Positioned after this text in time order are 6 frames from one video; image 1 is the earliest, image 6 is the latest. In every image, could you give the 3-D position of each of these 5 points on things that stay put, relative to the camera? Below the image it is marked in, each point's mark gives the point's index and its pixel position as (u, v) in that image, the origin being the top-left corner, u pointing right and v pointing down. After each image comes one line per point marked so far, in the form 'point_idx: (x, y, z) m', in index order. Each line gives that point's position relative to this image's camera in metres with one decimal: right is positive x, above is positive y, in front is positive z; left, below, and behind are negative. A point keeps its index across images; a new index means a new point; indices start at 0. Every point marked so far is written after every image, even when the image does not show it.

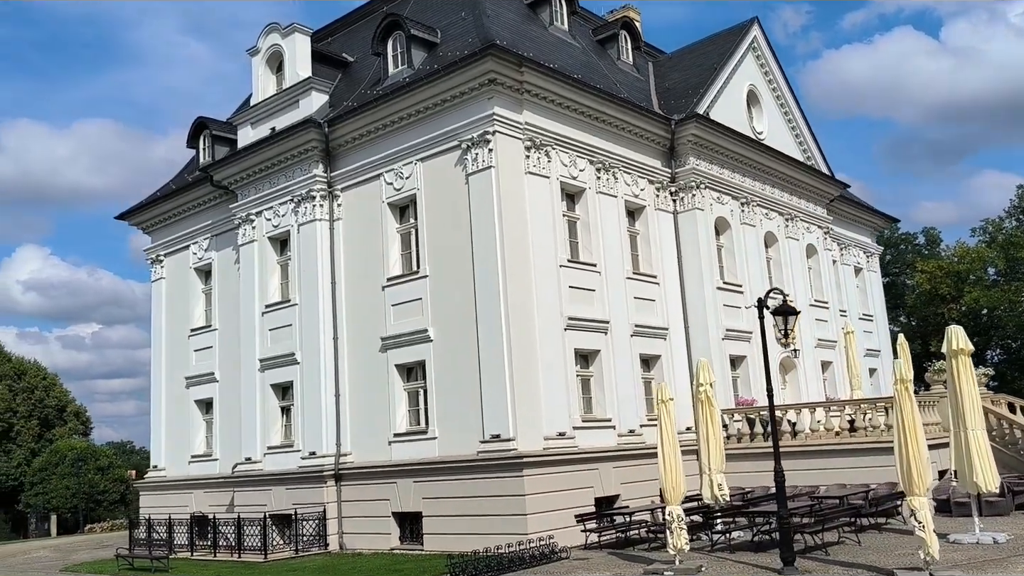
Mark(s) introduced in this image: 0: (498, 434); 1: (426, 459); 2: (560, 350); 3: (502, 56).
0: (-0.3, -3.0, +18.6) m
1: (-1.9, -3.8, +19.9) m
2: (+1.1, -1.4, +20.0) m
3: (-0.2, +5.0, +19.4) m
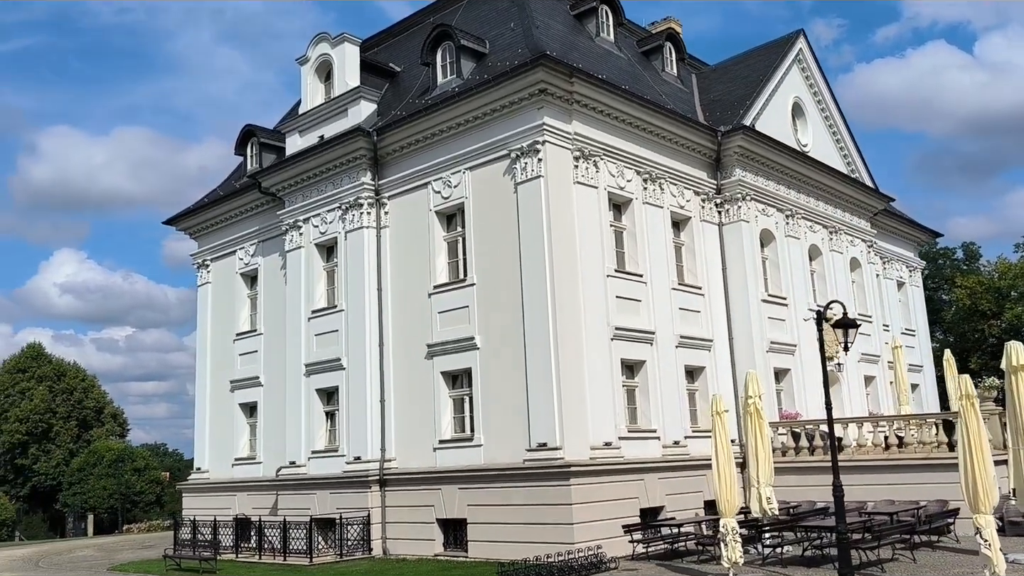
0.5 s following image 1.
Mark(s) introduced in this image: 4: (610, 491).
0: (+0.7, -3.2, +18.7) m
1: (-0.9, -3.9, +20.0) m
2: (+2.1, -1.6, +20.0) m
3: (+0.9, +4.8, +19.5) m
4: (+2.0, -4.3, +18.9) m
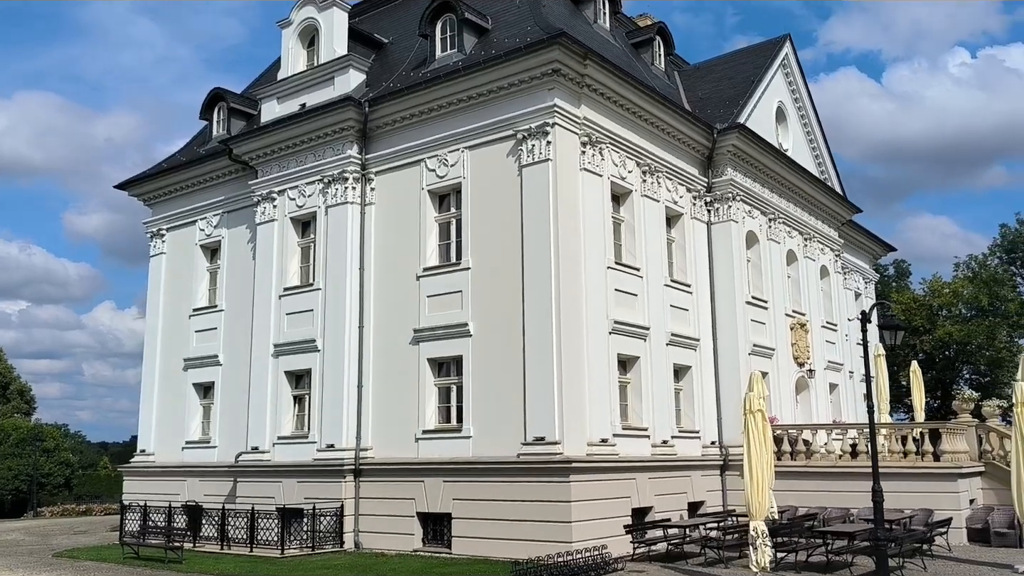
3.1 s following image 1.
0: (+0.6, -2.9, +17.9) m
1: (-1.1, -3.6, +19.1) m
2: (+2.0, -1.4, +19.4) m
3: (+1.2, +5.0, +18.7) m
4: (+1.9, -4.1, +18.3) m
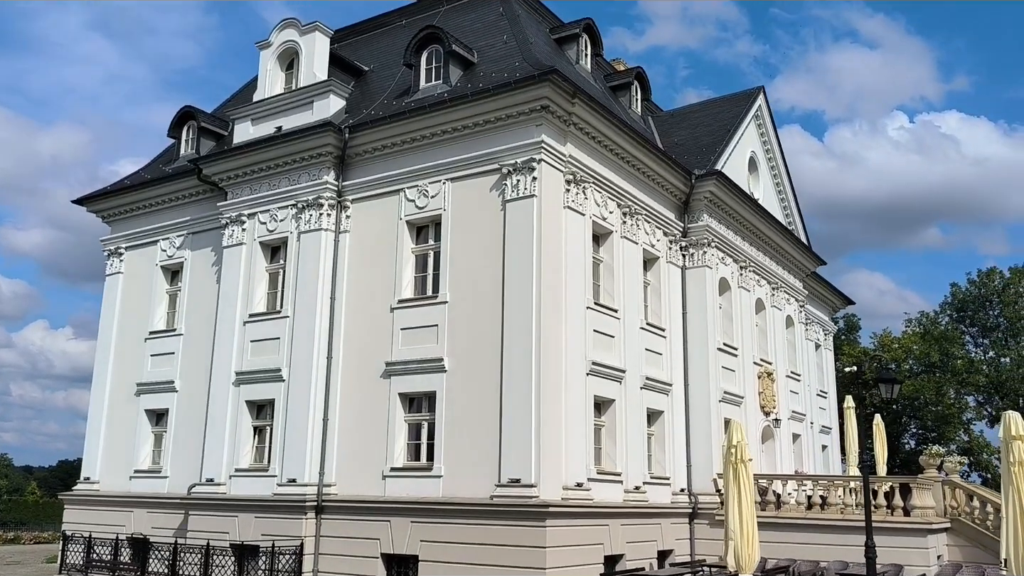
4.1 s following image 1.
0: (+0.1, -3.7, +17.4) m
1: (-1.7, -4.3, +18.4) m
2: (+1.5, -2.3, +19.0) m
3: (+1.0, +4.2, +18.6) m
4: (+1.3, -4.9, +17.8) m
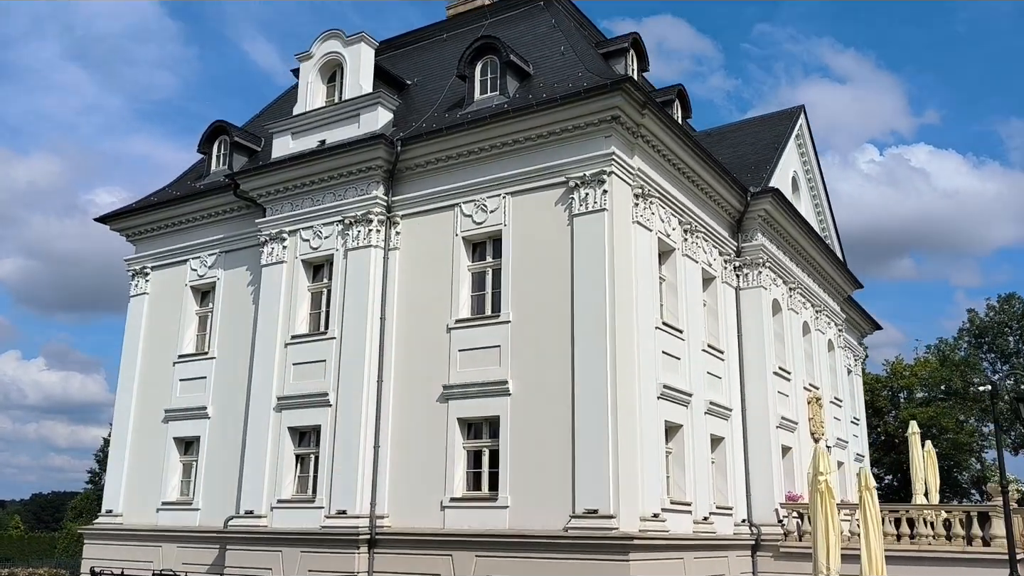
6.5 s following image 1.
0: (+1.5, -4.0, +16.4) m
1: (-0.3, -4.6, +17.3) m
2: (+2.8, -2.6, +18.0) m
3: (+2.4, +3.8, +17.8) m
4: (+2.7, -5.2, +16.8) m
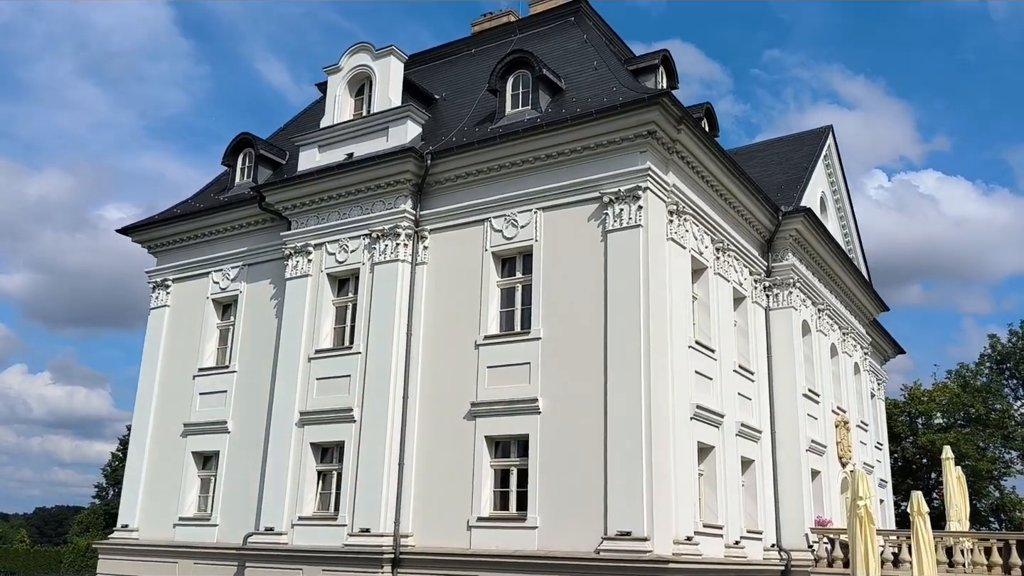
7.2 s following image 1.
0: (+2.1, -4.3, +15.9) m
1: (+0.2, -4.9, +16.9) m
2: (+3.4, -3.0, +17.6) m
3: (+3.0, +3.5, +17.6) m
4: (+3.2, -5.5, +16.3) m
